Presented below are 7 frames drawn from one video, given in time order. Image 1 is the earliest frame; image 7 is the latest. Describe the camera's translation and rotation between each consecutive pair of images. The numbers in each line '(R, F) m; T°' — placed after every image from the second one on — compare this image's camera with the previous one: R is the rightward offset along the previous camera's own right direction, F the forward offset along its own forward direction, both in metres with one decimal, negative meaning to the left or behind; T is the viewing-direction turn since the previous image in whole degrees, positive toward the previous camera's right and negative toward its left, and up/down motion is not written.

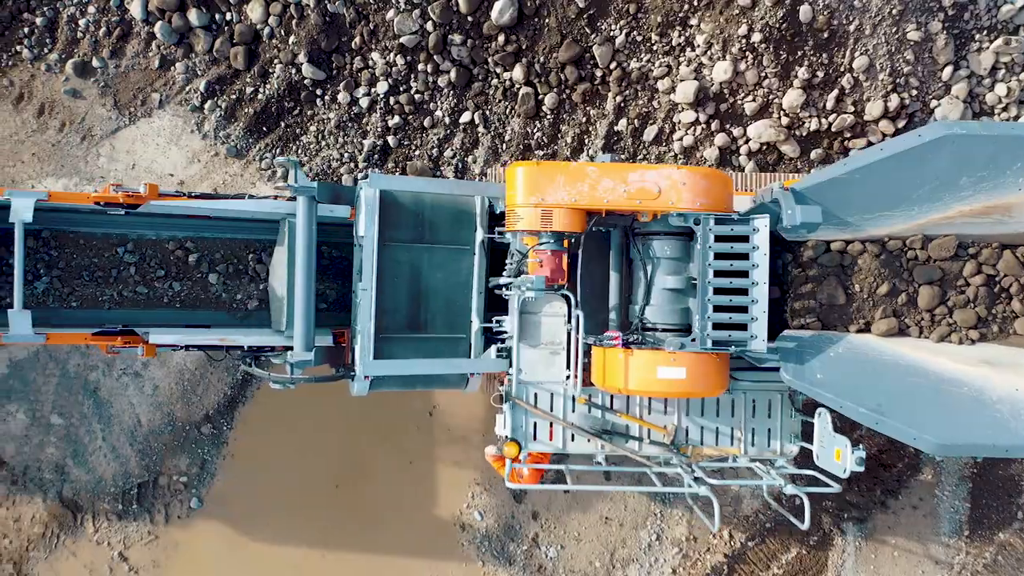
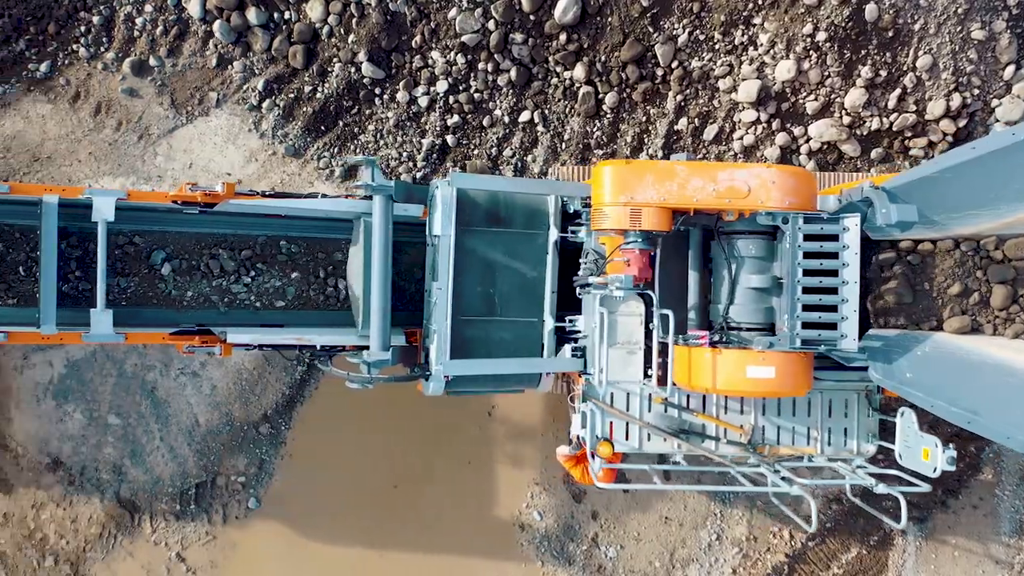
(-0.3, 0.0) m; 0°
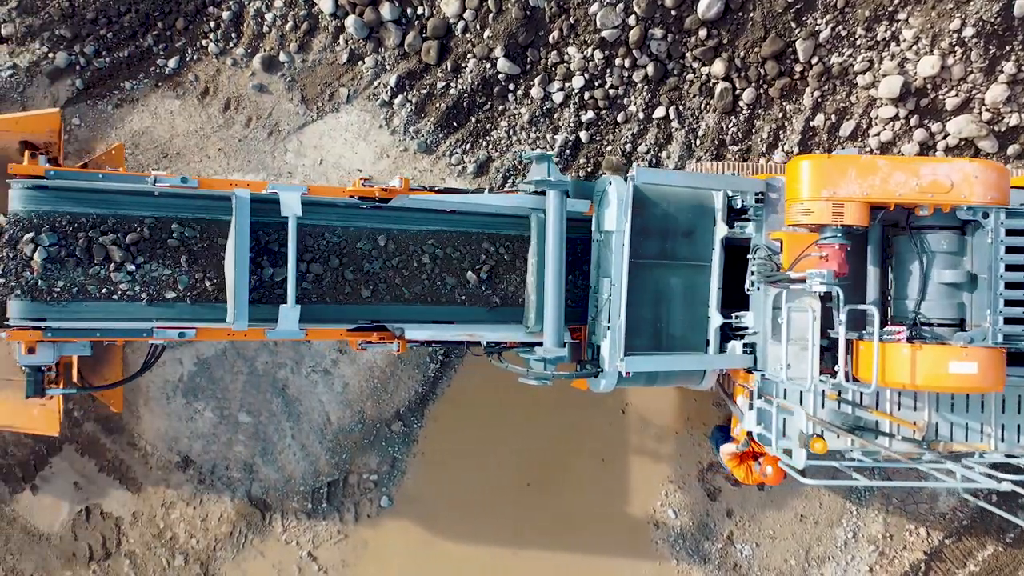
(-0.7, 0.0) m; 0°
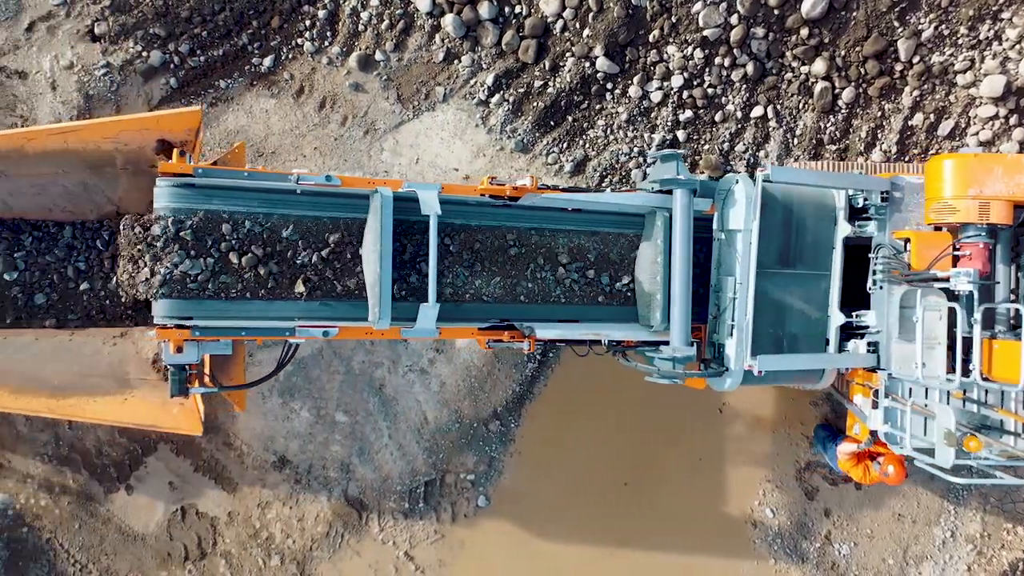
(-0.5, 0.0) m; 0°
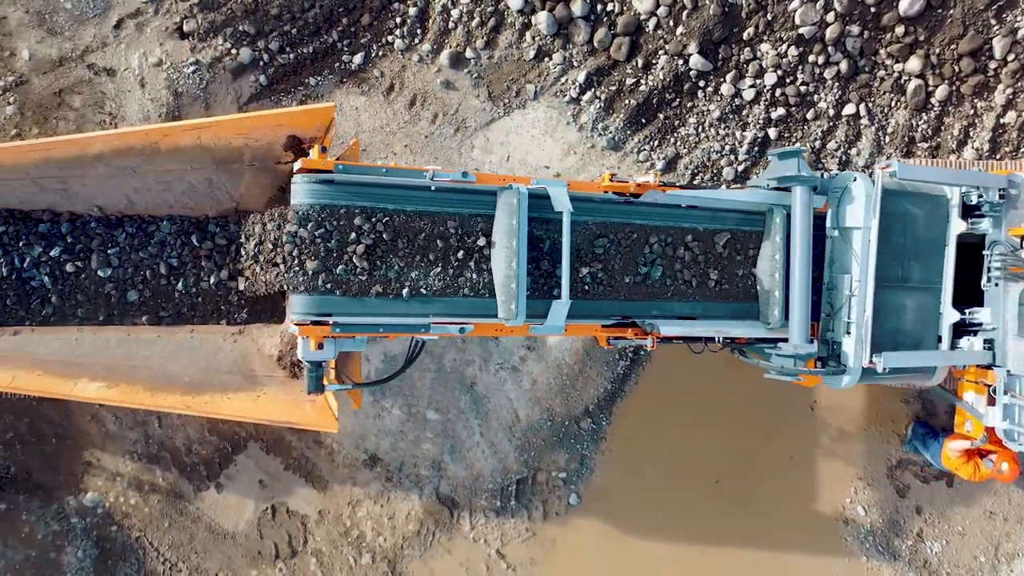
(-0.5, 0.0) m; 0°
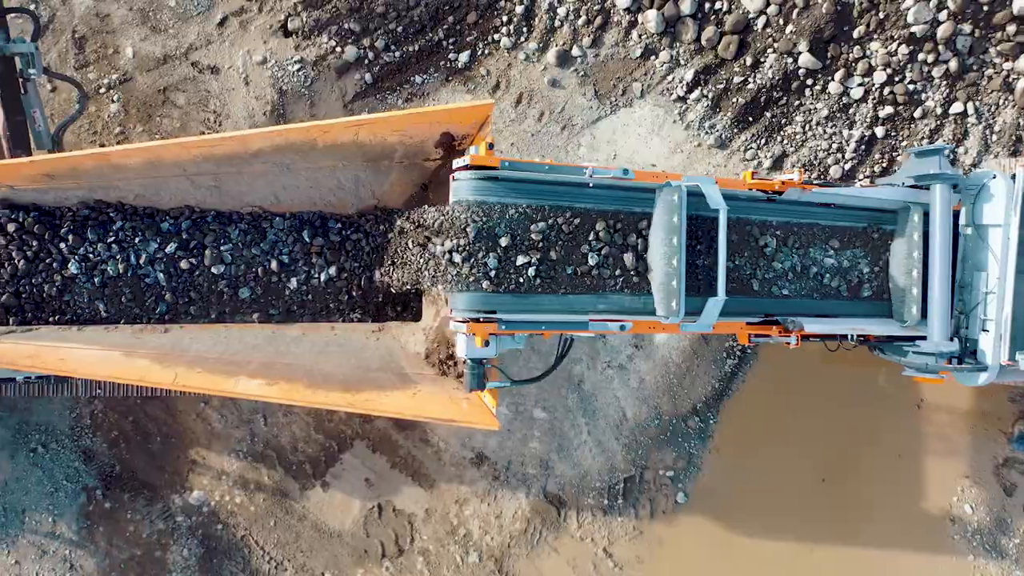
(-0.5, 0.0) m; 0°
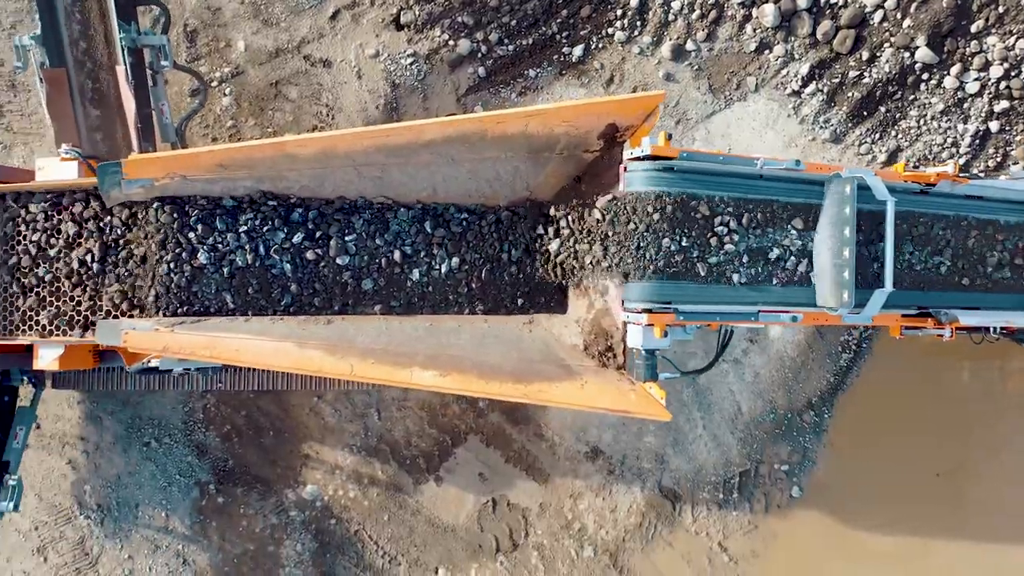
(-0.6, 0.0) m; 0°
